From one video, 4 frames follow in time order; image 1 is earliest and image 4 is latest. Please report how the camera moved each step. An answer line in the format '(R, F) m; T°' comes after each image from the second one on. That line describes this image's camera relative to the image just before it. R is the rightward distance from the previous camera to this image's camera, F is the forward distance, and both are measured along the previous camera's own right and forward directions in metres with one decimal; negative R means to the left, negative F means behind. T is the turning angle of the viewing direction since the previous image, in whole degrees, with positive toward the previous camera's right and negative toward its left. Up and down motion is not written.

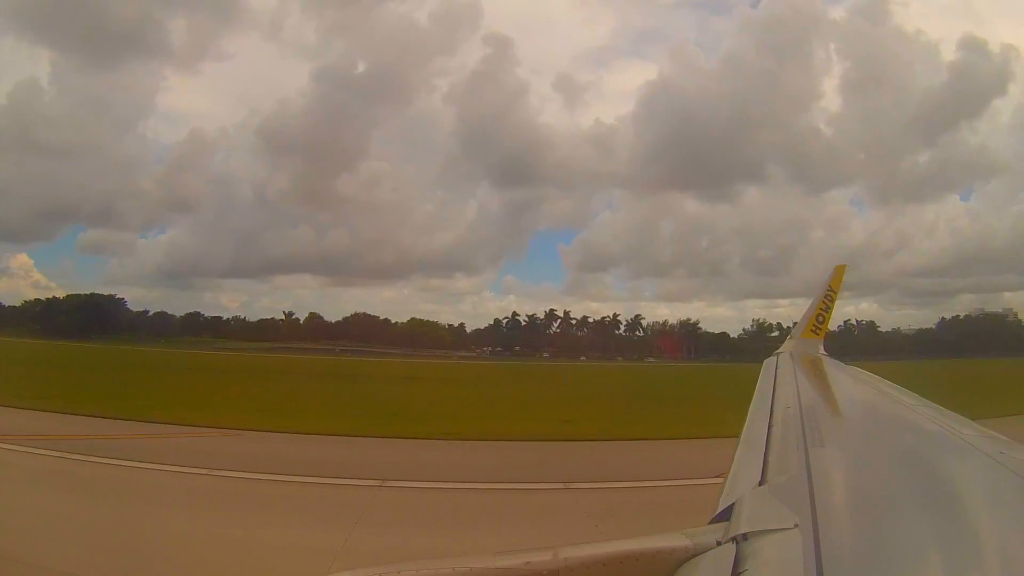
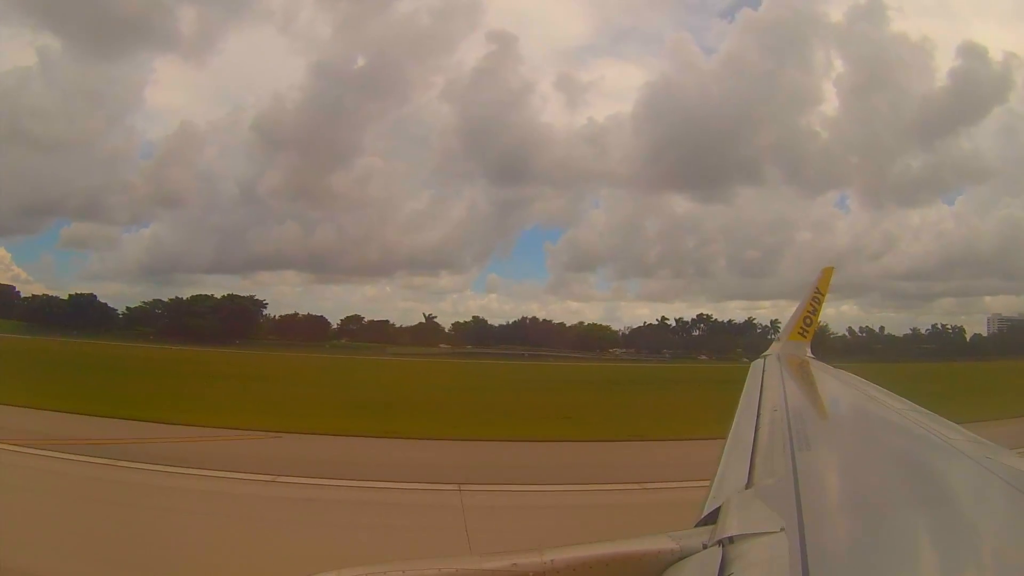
(+2.9, -1.0) m; 0°
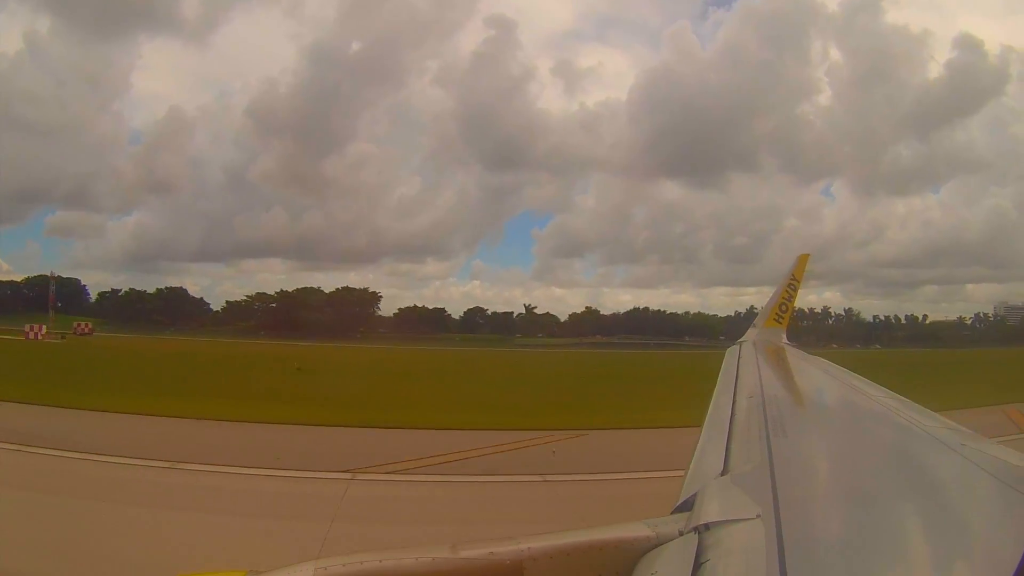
(+0.1, +0.1) m; +1°
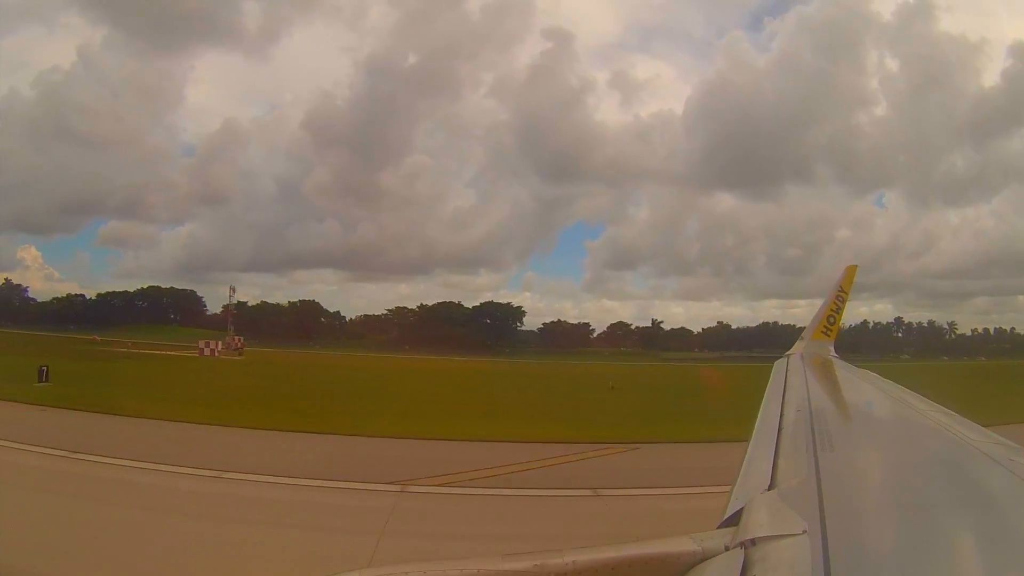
(-0.1, -0.2) m; -4°
